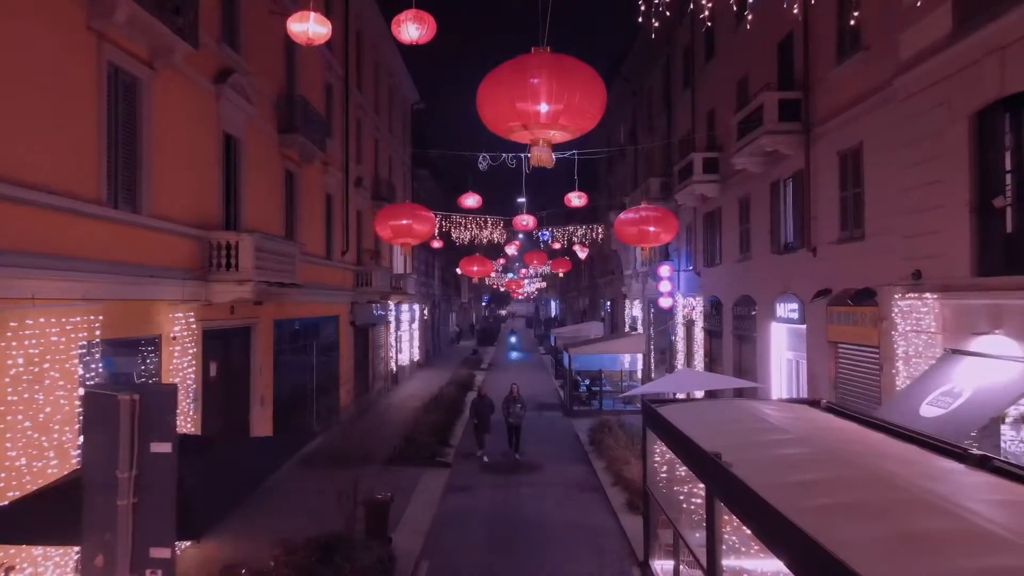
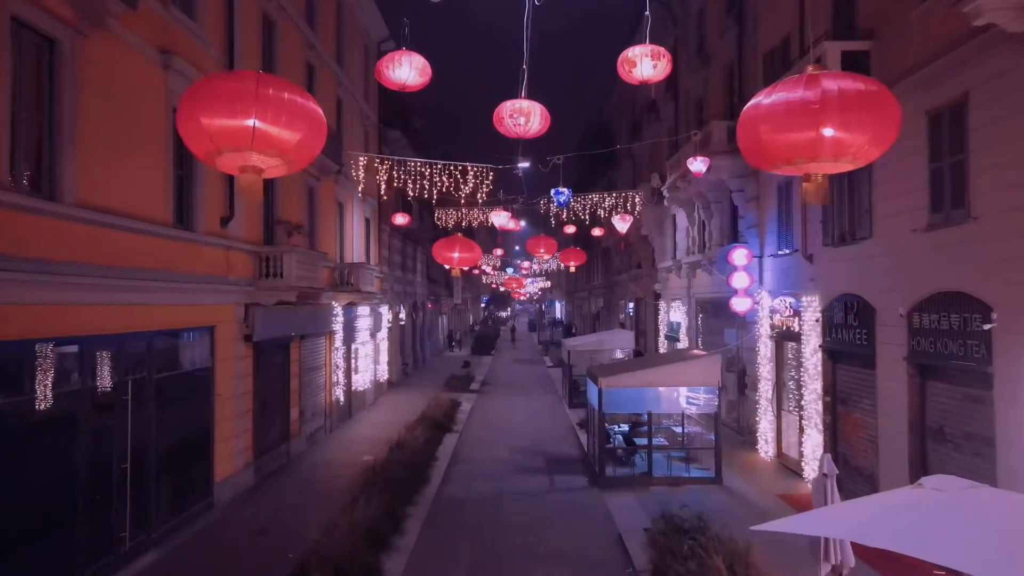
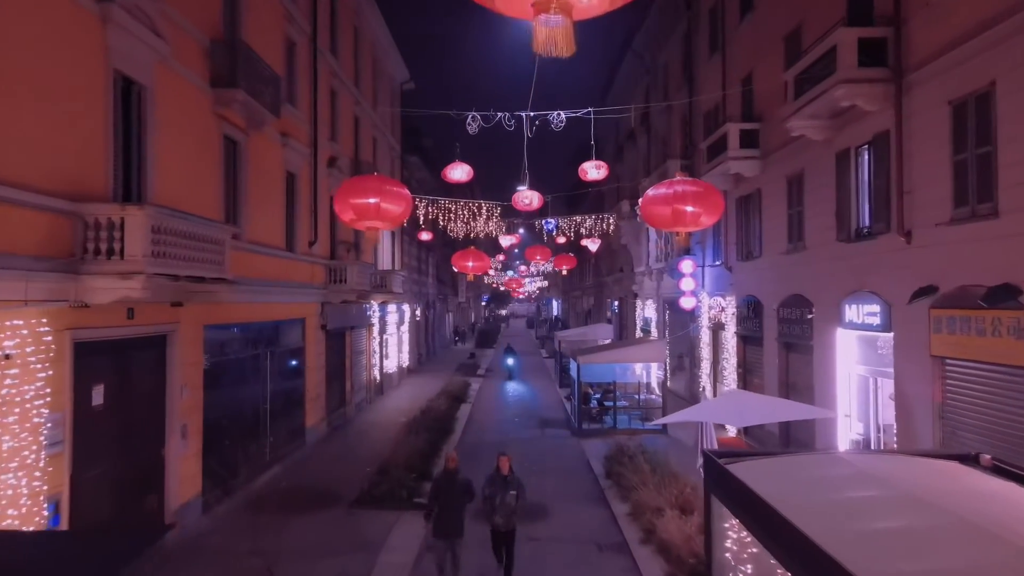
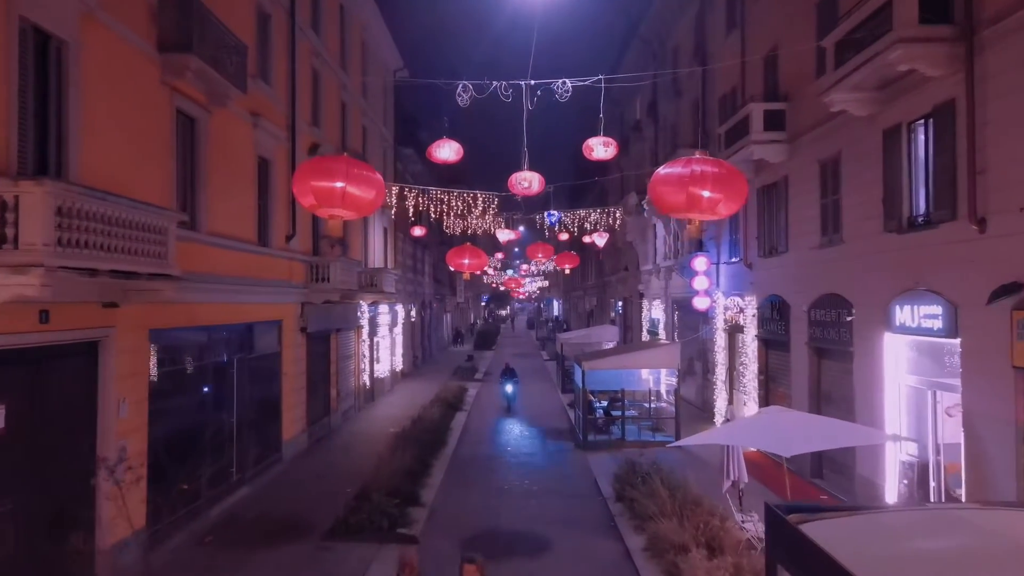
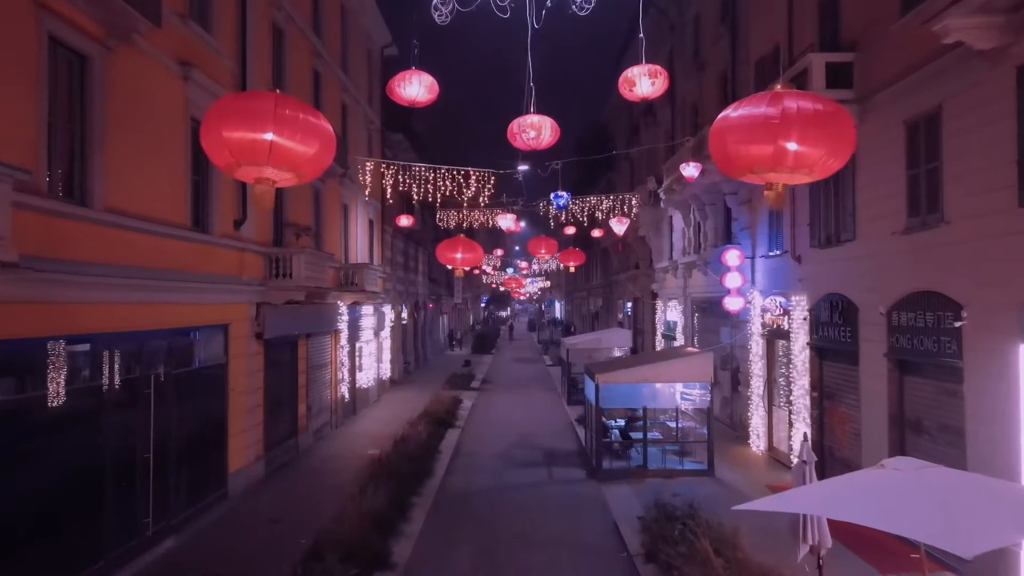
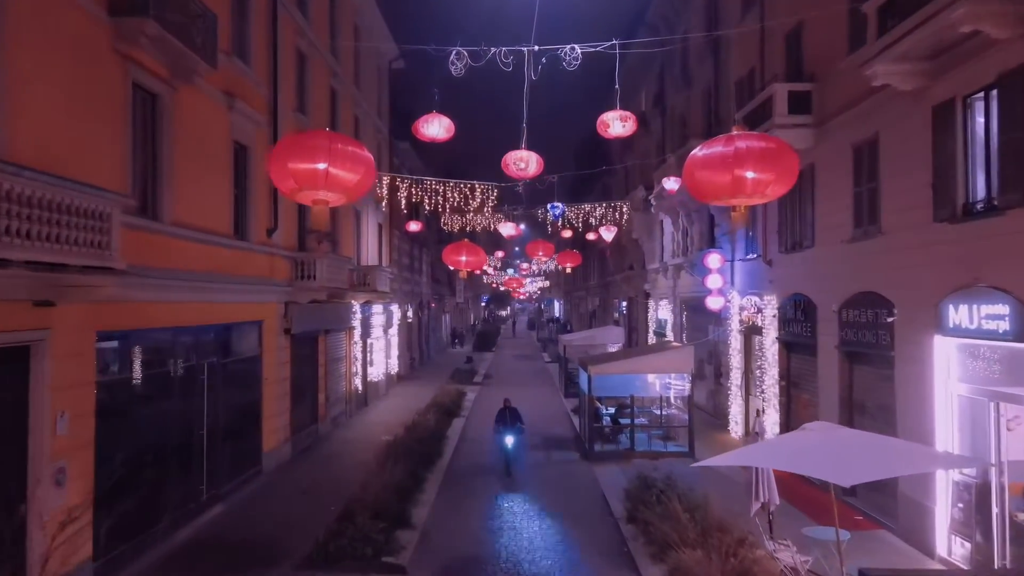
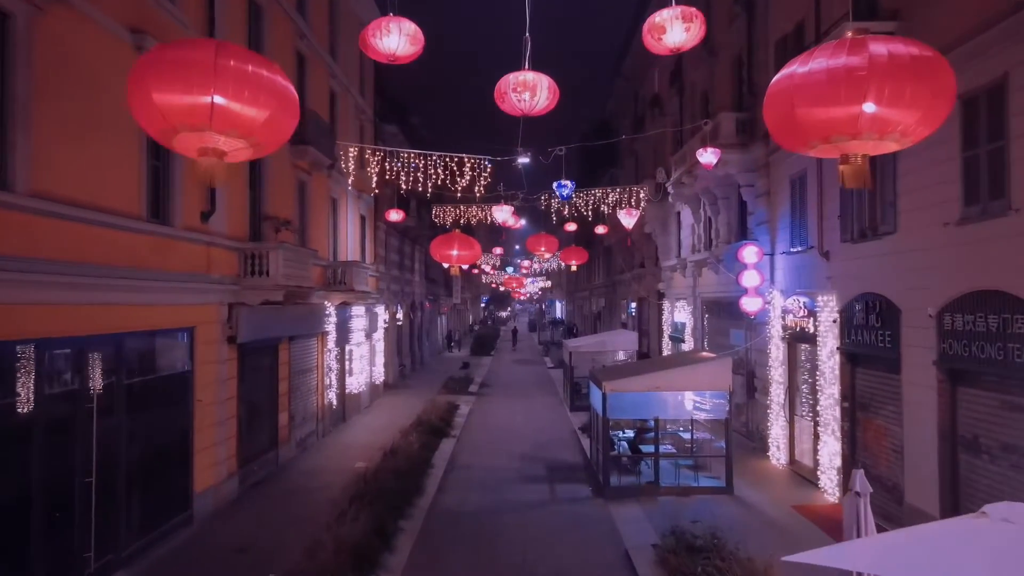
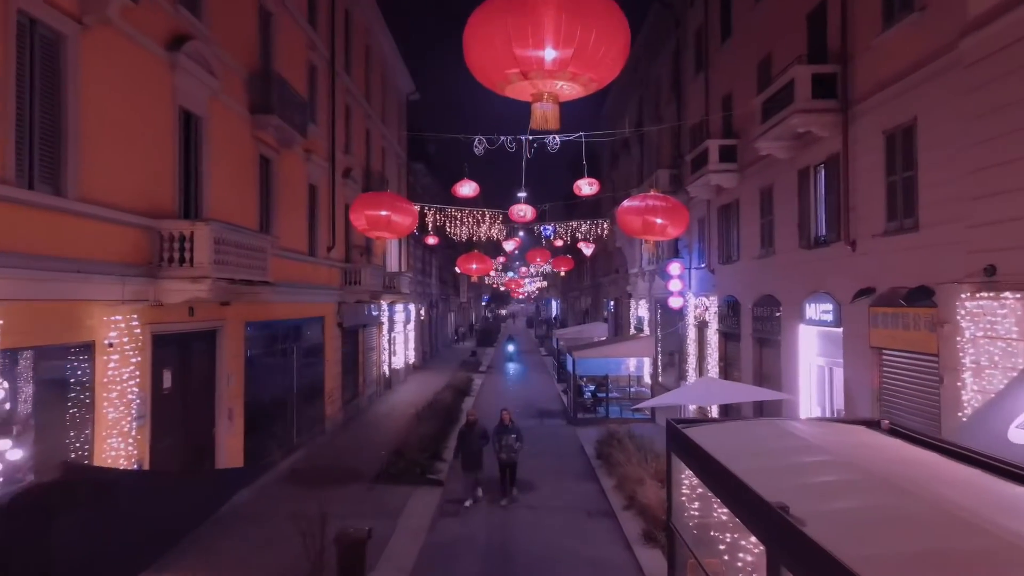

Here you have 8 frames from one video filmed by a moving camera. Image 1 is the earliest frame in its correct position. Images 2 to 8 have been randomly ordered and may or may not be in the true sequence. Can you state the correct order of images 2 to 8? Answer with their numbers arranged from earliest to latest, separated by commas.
8, 3, 4, 6, 5, 2, 7
